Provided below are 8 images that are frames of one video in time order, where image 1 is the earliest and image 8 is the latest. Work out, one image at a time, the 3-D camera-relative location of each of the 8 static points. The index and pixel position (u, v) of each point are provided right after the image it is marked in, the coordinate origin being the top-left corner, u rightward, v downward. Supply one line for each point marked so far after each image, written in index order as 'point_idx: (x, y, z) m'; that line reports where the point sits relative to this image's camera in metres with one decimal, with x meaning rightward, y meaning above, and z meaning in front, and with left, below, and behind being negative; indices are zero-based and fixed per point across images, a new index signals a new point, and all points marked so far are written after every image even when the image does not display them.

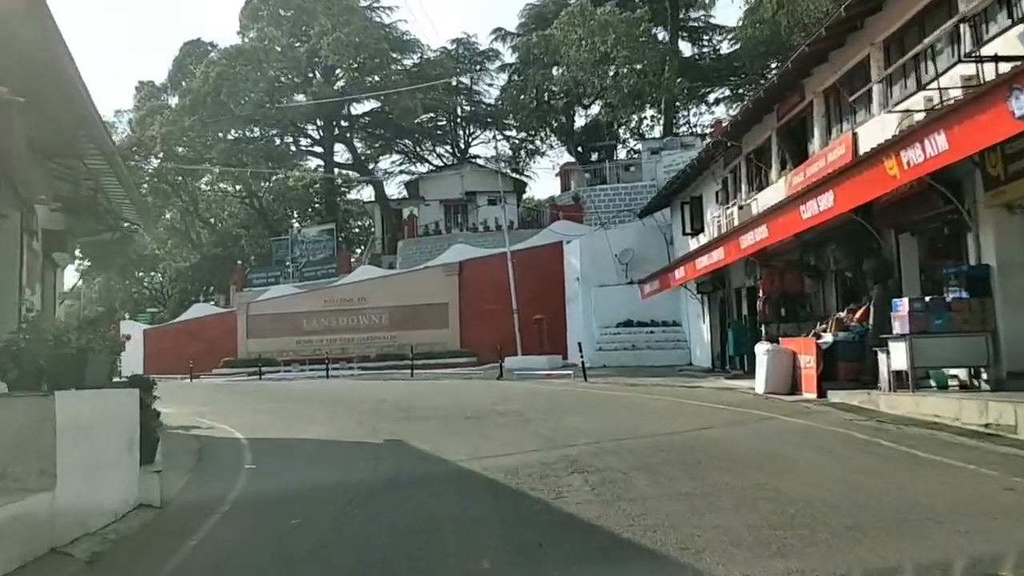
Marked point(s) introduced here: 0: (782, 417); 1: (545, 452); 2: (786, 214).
0: (+4.4, -2.1, +16.1) m
1: (+0.4, -2.3, +13.8) m
2: (+5.5, +1.5, +19.8) m
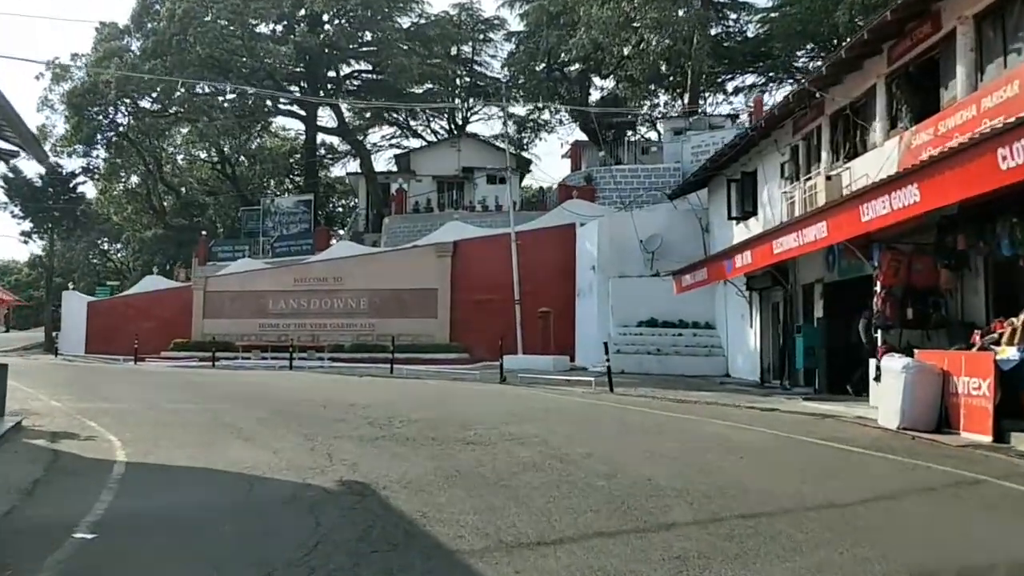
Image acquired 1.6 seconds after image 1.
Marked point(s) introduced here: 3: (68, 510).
0: (+4.7, -1.9, +9.8) m
1: (+0.8, -1.9, +7.5) m
2: (+6.0, +1.6, +13.5) m
3: (-4.1, -2.1, +9.2) m
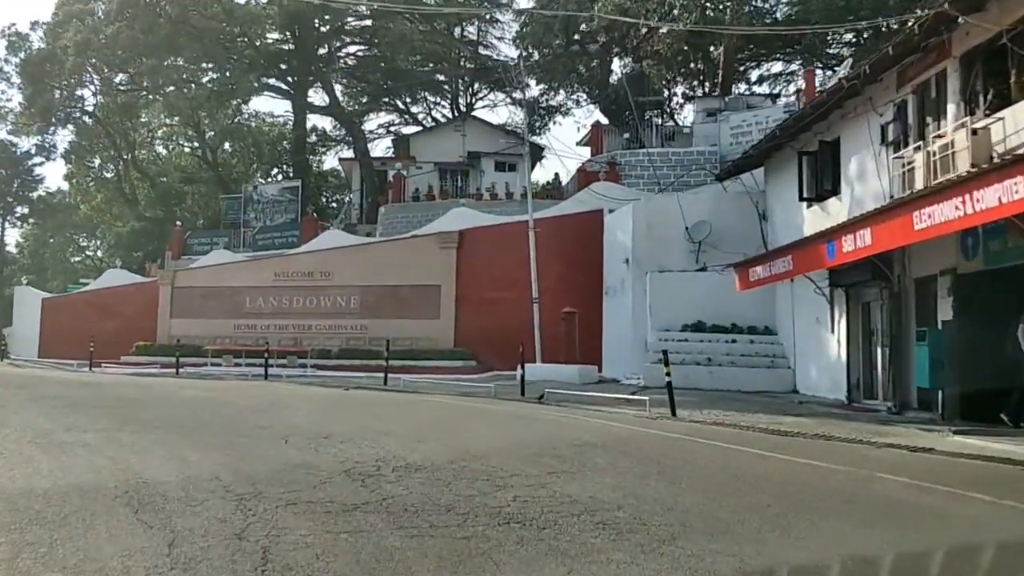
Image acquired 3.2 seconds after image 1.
0: (+5.3, -1.7, +4.3) m
1: (+1.4, -1.6, +1.9) m
2: (+6.6, +1.8, +8.0) m
3: (-3.5, -1.8, +3.6) m
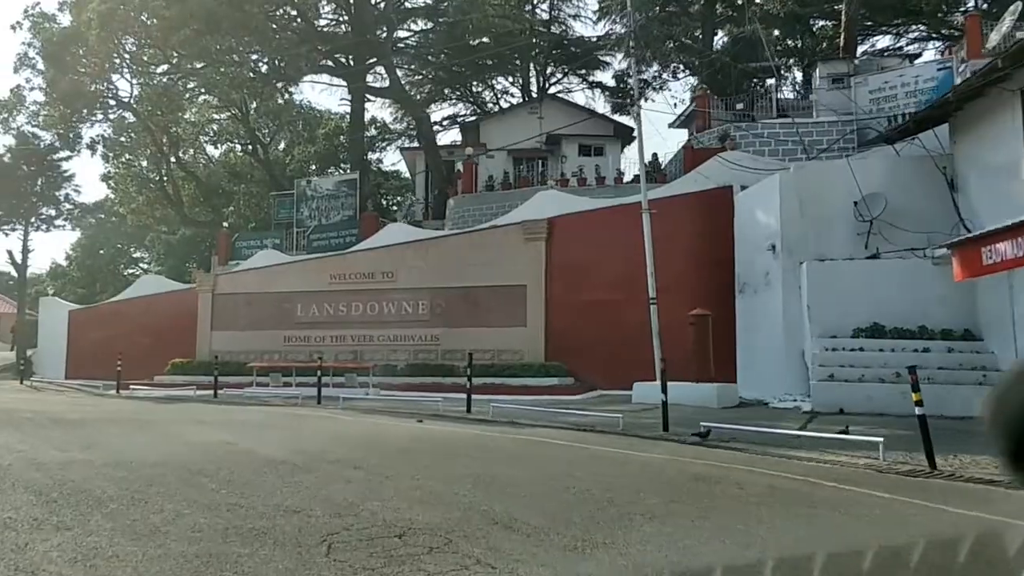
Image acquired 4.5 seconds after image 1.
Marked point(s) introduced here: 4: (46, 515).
0: (+6.4, -1.3, -2.1) m
1: (+2.4, -1.3, -4.2) m
2: (+7.8, +2.1, +1.5) m
3: (-2.5, -1.6, -2.2) m
4: (-3.6, -1.8, +7.8) m
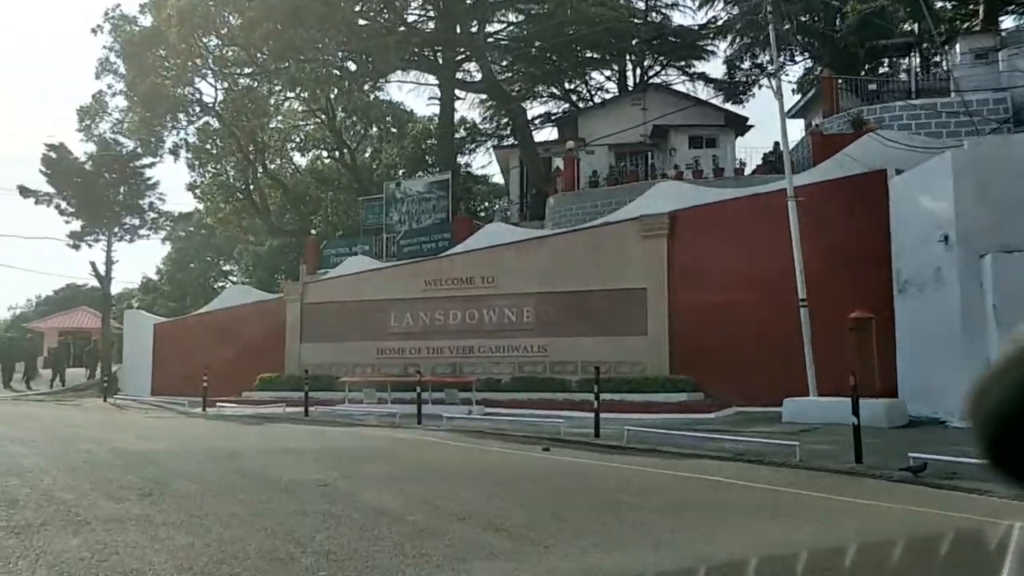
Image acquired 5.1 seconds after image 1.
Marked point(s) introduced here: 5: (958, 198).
0: (+6.8, -1.1, -5.4) m
1: (+2.7, -1.1, -7.2) m
2: (+8.5, +2.4, -1.8) m
3: (-2.0, -1.4, -4.8) m
4: (-2.4, -1.8, +5.3) m
5: (+8.3, +1.7, +18.6) m
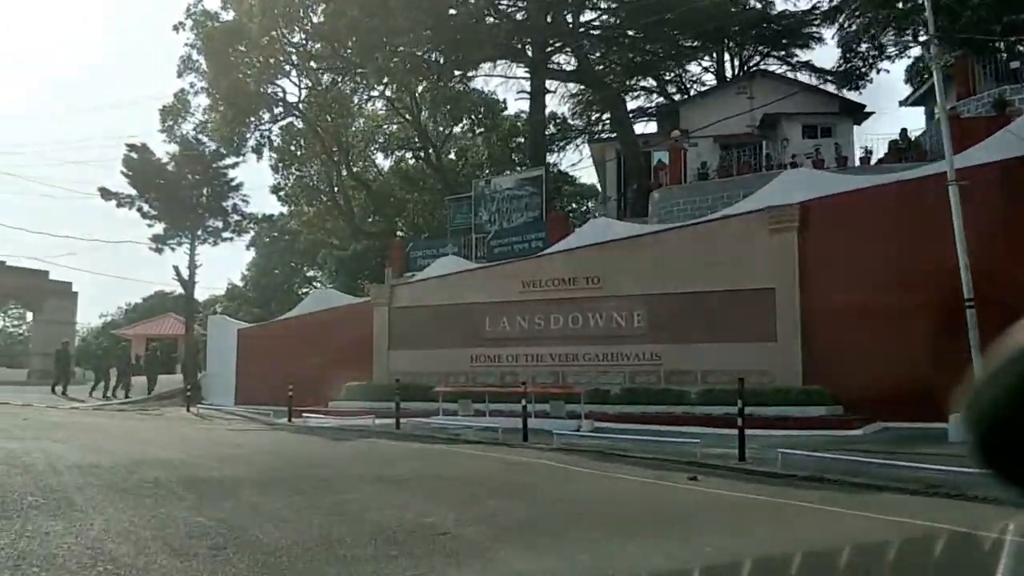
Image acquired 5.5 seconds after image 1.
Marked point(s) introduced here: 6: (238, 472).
0: (+6.9, -0.9, -8.1) m
1: (+2.6, -0.9, -9.5) m
2: (+8.8, +2.5, -4.7) m
3: (-1.8, -1.3, -6.8) m
4: (-1.4, -1.7, +3.3) m
5: (+10.2, +1.7, +15.7) m
6: (-3.1, -2.1, +11.2) m
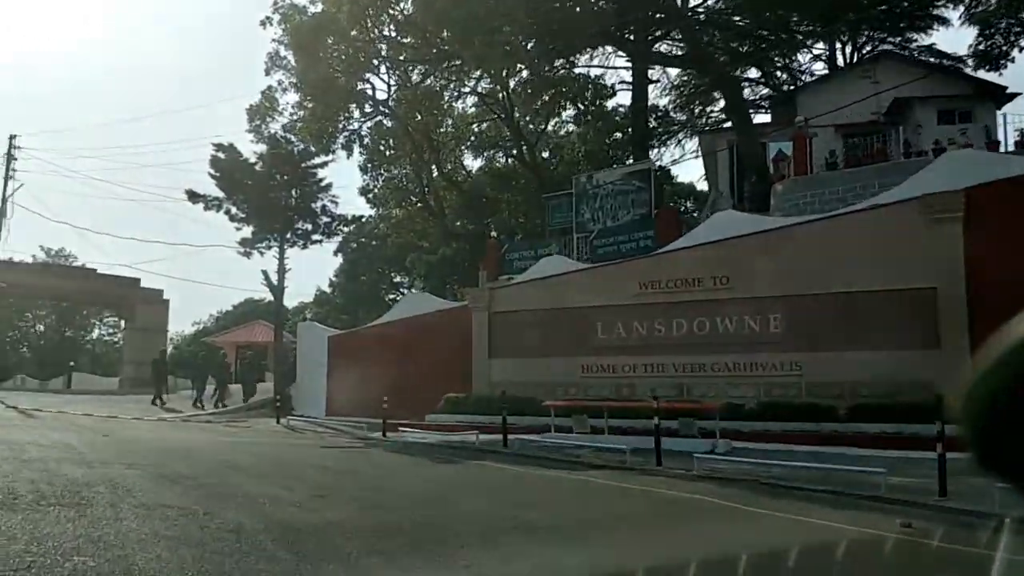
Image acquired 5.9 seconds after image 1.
0: (+6.7, -0.7, -10.8) m
1: (+2.3, -0.7, -11.9) m
2: (+8.9, +2.7, -7.6) m
3: (-1.9, -1.2, -8.8) m
4: (-0.6, -1.7, +1.1) m
5: (+12.0, +1.8, +12.6) m
6: (-1.6, -2.1, +9.2) m
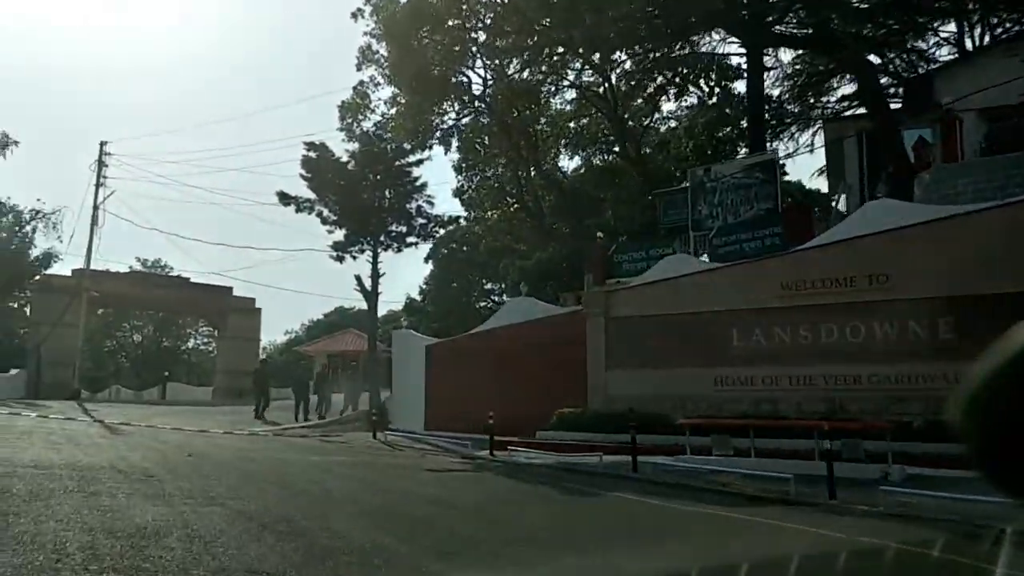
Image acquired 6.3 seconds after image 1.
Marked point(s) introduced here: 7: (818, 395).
0: (+6.3, -0.4, -13.6) m
1: (+1.9, -0.5, -14.3) m
2: (+8.7, +3.0, -10.5) m
3: (-2.1, -1.0, -10.9) m
4: (0.0, -1.6, -1.1) m
5: (+13.5, +1.9, +9.3) m
6: (-0.3, -2.0, +7.0) m
7: (+5.7, -2.0, +19.0) m
